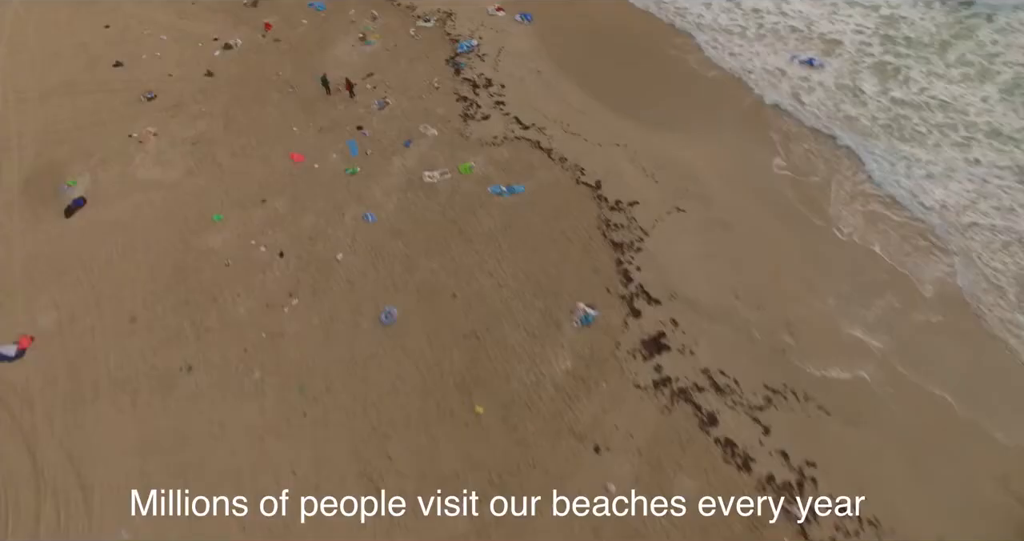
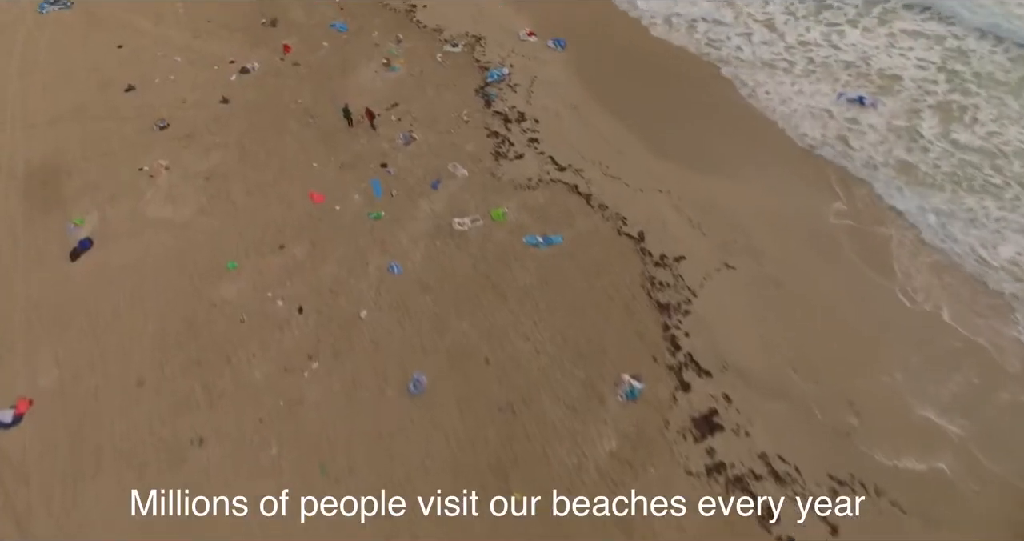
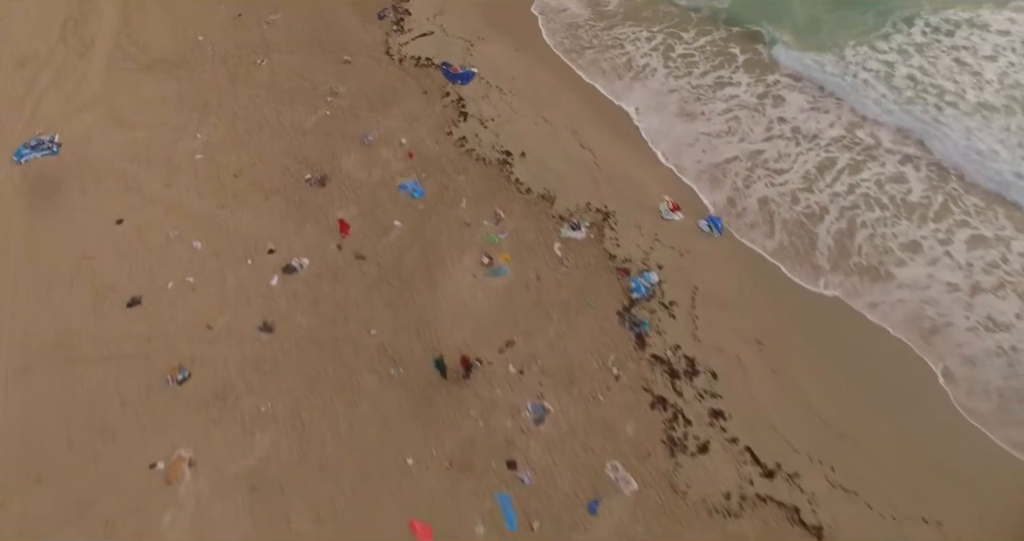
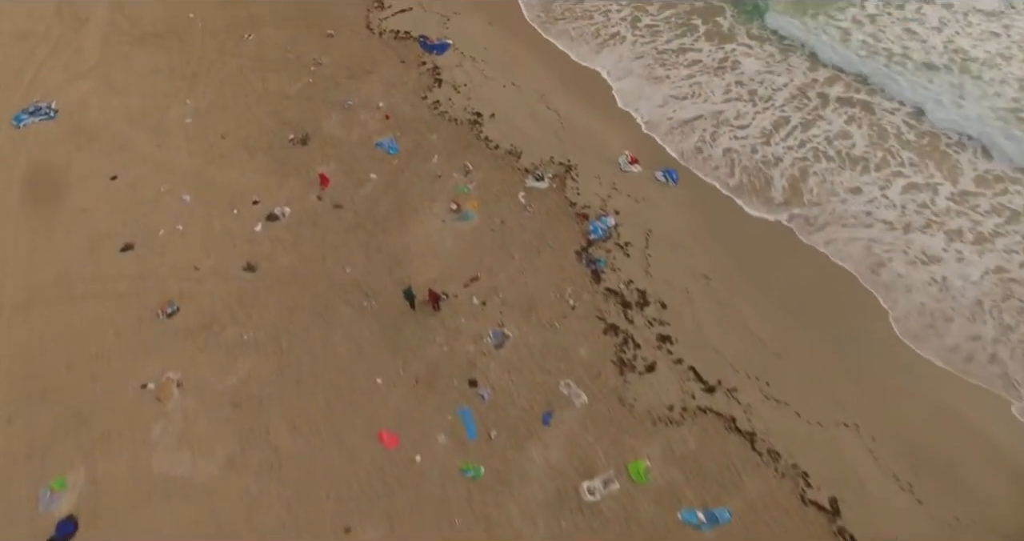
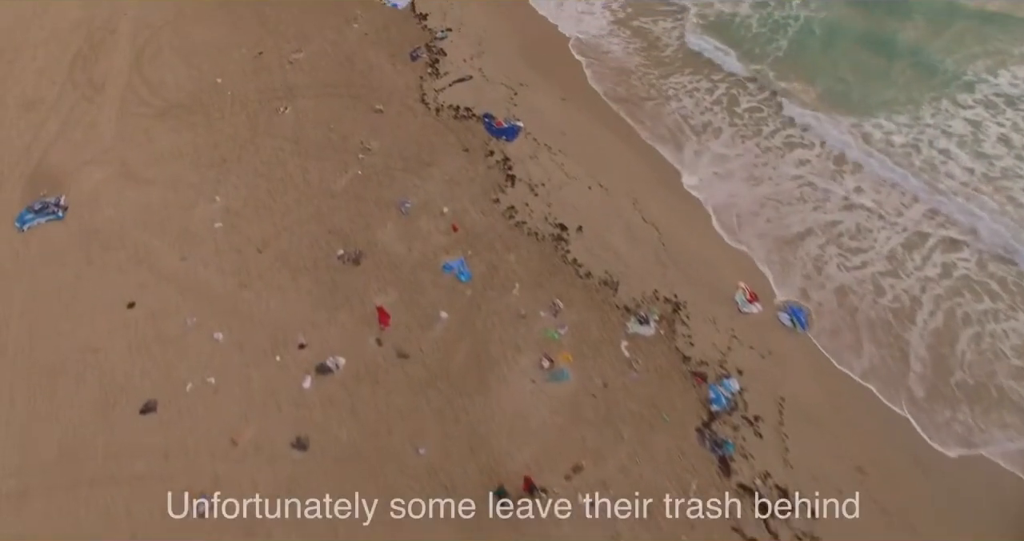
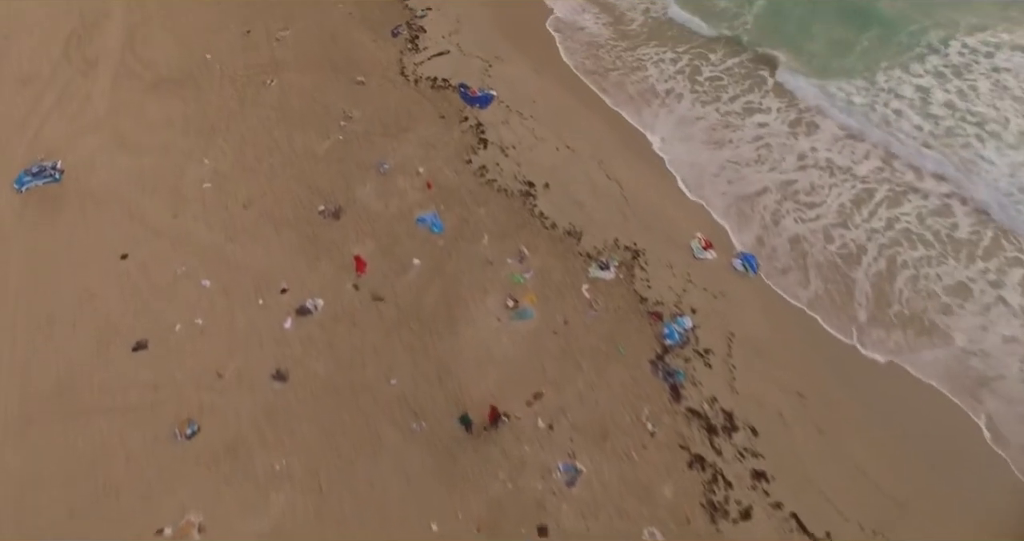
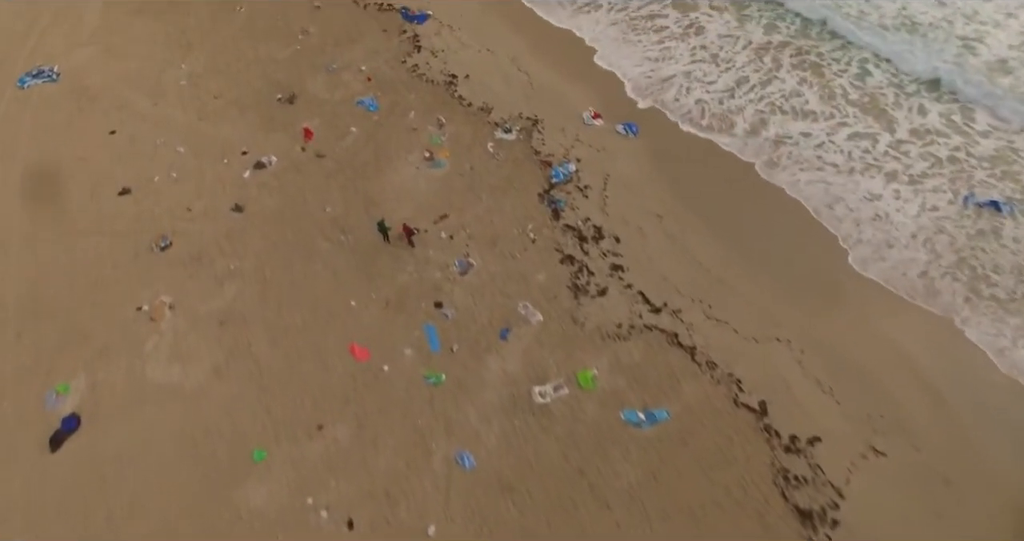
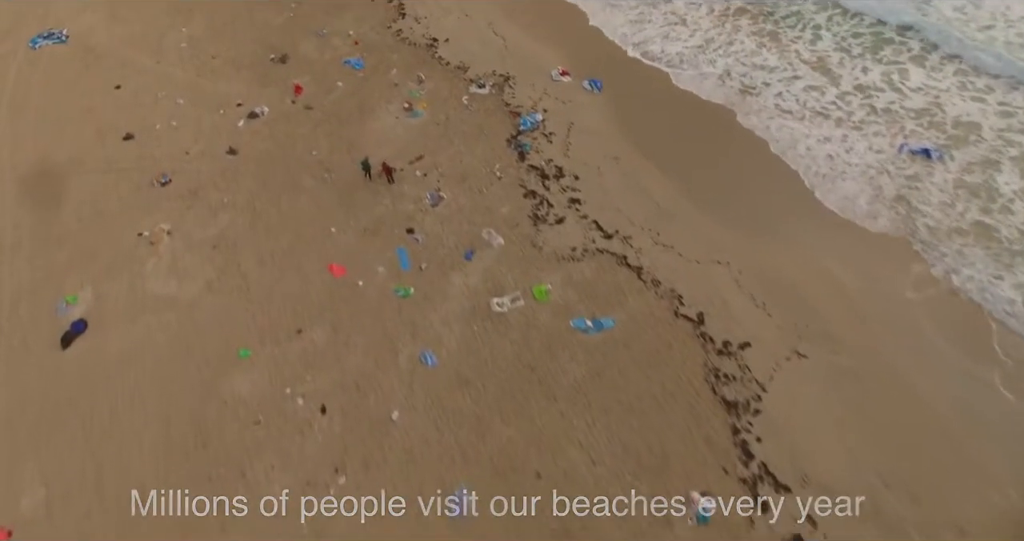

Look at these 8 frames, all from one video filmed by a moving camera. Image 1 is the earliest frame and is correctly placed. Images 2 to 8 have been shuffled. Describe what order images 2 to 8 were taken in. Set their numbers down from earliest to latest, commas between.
2, 8, 7, 4, 3, 6, 5
